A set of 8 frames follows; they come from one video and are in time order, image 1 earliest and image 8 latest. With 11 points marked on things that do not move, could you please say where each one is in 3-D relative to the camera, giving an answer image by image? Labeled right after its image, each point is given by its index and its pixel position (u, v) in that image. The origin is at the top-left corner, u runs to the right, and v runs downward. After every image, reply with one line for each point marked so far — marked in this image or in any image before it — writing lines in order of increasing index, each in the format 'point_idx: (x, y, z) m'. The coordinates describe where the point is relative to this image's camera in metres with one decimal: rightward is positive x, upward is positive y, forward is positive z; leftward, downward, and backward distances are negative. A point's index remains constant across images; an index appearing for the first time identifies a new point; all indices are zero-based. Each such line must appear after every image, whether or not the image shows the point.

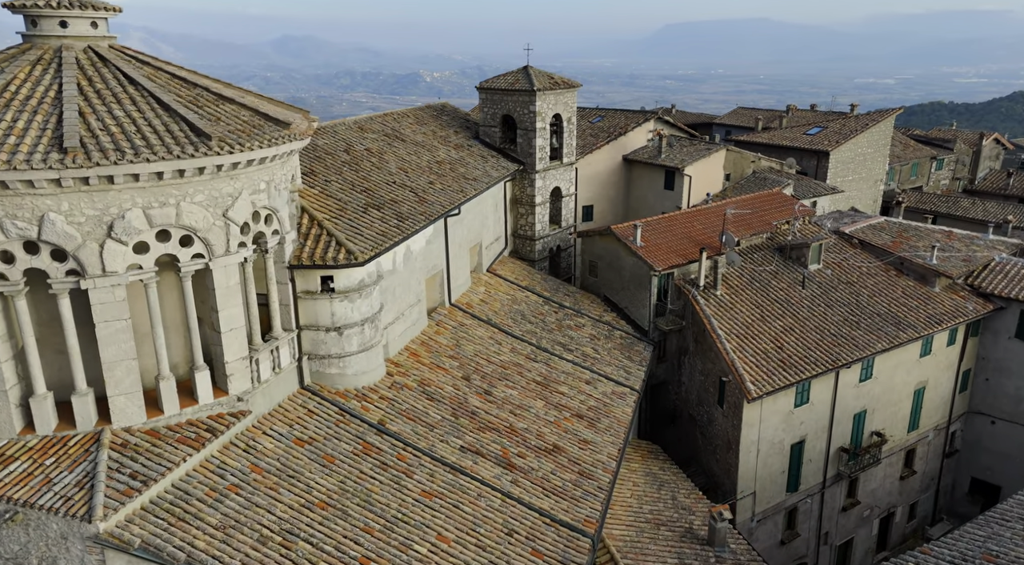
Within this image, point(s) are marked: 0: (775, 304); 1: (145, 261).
0: (+7.1, -0.6, +19.7) m
1: (-5.1, +0.3, +10.1) m
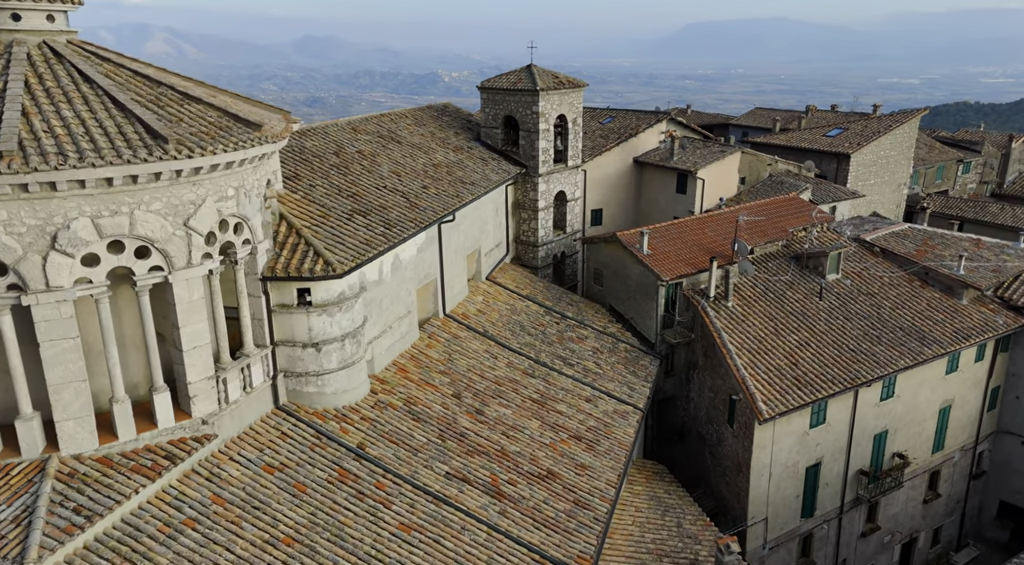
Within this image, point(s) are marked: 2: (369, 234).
0: (+7.1, -0.9, +18.6) m
1: (-5.3, +0.1, +9.3) m
2: (-2.7, +0.9, +13.6) m
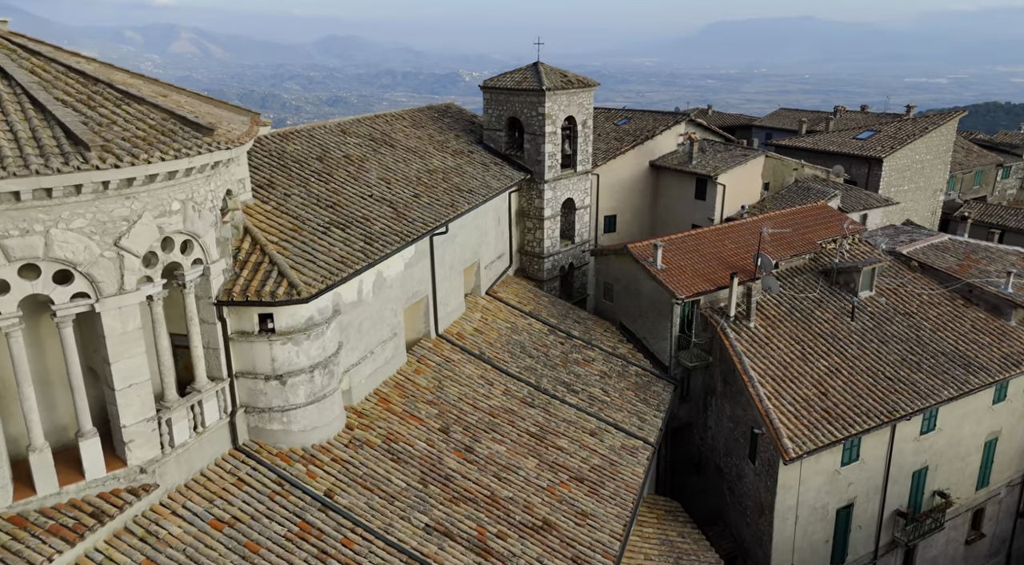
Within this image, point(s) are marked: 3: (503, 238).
0: (+7.1, -1.4, +16.9) m
1: (-5.6, -0.2, +7.9) m
2: (-2.8, +0.6, +12.2) m
3: (-0.2, +1.2, +19.2) m
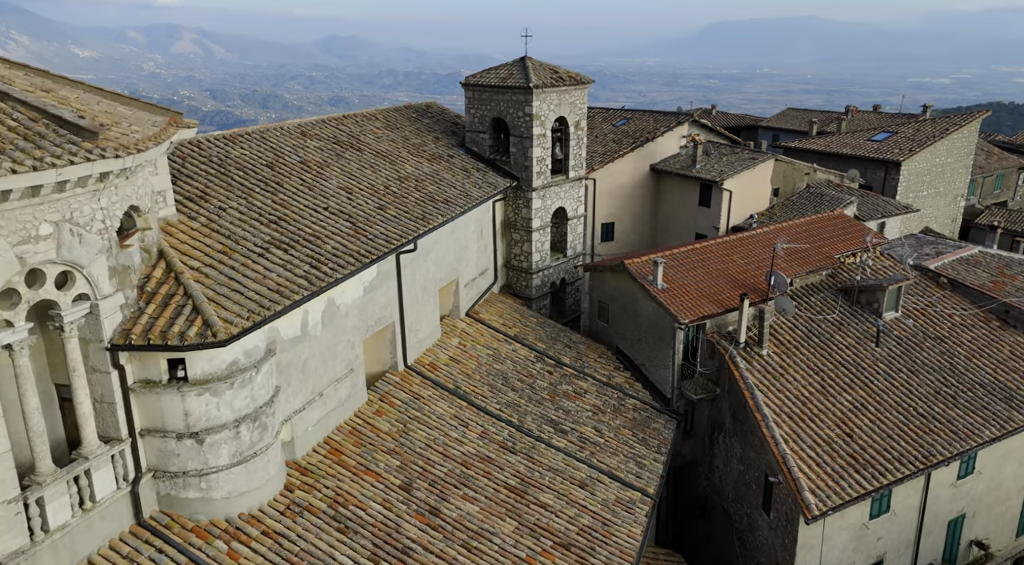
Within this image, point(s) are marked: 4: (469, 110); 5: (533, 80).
0: (+6.7, -1.8, +14.9) m
1: (-6.0, -0.7, +6.0) m
2: (-3.2, +0.1, +10.2) m
3: (-0.6, +0.7, +17.2) m
4: (-1.1, +4.3, +18.1) m
5: (+0.5, +4.7, +16.9) m
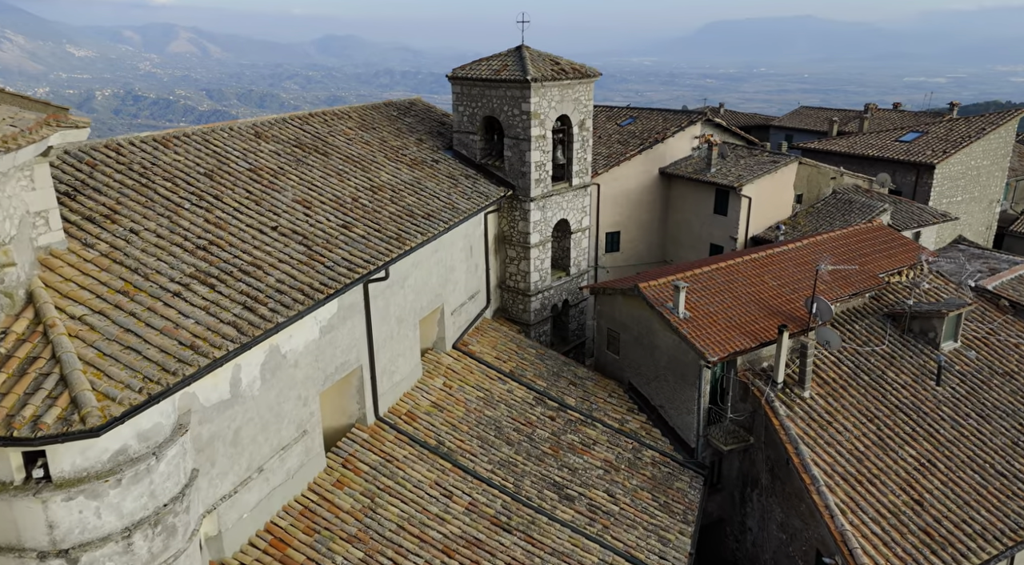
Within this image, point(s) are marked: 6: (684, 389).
0: (+6.7, -2.3, +12.5) m
1: (-6.0, -1.2, +3.5) m
2: (-3.2, -0.4, +7.8) m
3: (-0.7, +0.2, +14.8) m
4: (-1.2, +3.8, +15.7) m
5: (+0.4, +4.2, +14.5) m
6: (+3.1, -1.9, +13.1) m
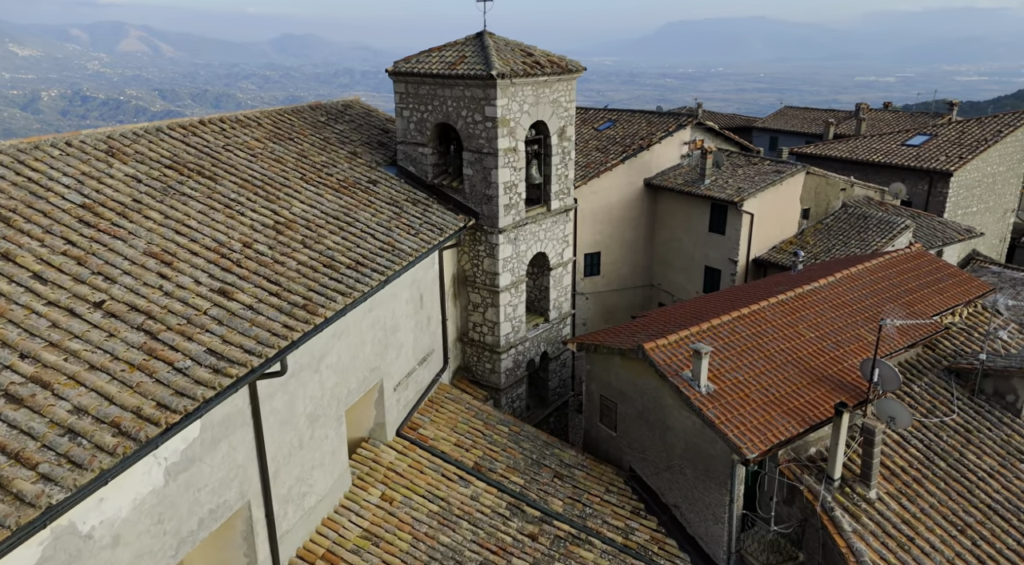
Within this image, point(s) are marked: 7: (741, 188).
0: (+6.2, -3.1, +9.3) m
1: (-6.0, -2.2, -0.3) m
2: (-3.5, -1.4, +4.1) m
3: (-1.3, -0.7, +11.3) m
4: (-1.8, +2.9, +12.1) m
5: (-0.2, +3.3, +11.0) m
6: (+2.7, -2.8, +9.7) m
7: (+6.0, +2.5, +19.1) m
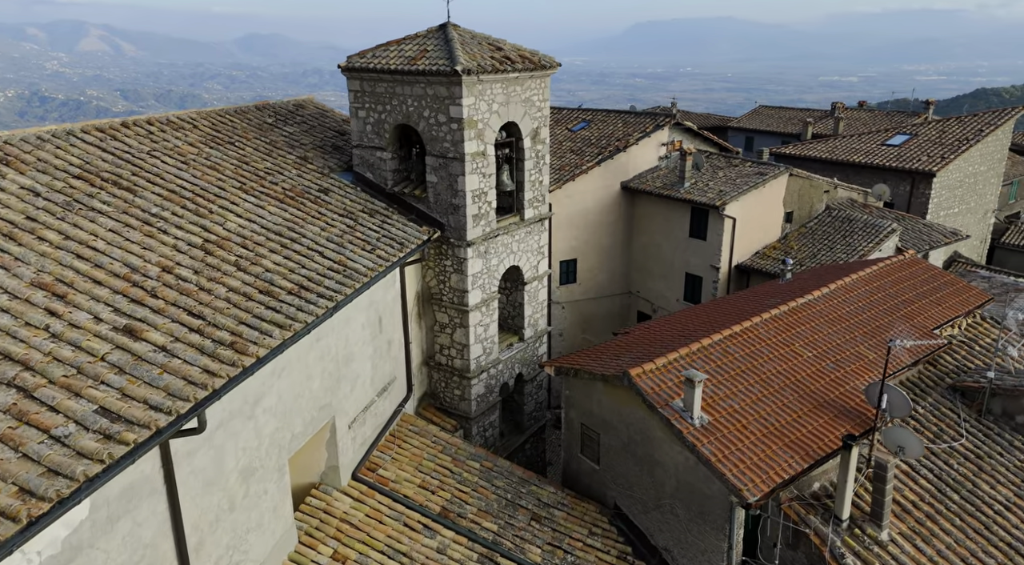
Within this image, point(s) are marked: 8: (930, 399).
0: (+5.9, -3.3, +8.4) m
1: (-6.0, -2.5, -1.6) m
2: (-3.6, -1.7, +2.9) m
3: (-1.7, -1.0, +10.1) m
4: (-2.3, +2.6, +10.9) m
5: (-0.7, +3.0, +9.9) m
6: (+2.3, -3.0, +8.7) m
7: (+5.3, +2.3, +18.2) m
8: (+6.2, -1.8, +10.7) m
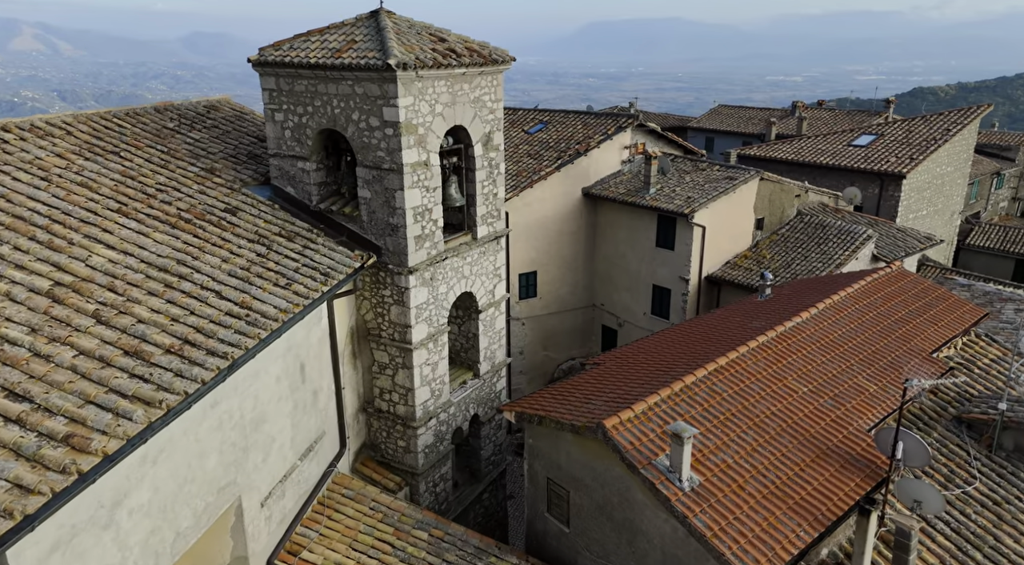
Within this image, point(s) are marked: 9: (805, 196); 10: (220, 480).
0: (+5.5, -3.6, +7.2) m
1: (-5.8, -3.0, -3.5) m
2: (-3.7, -2.1, +1.1) m
3: (-2.2, -1.4, +8.4) m
4: (-3.0, +2.1, +9.1) m
5: (-1.3, +2.6, +8.2) m
6: (+1.9, -3.4, +7.2) m
7: (+4.2, +2.0, +16.9) m
8: (+5.6, -2.0, +9.5) m
9: (+7.7, +2.3, +18.9) m
10: (-2.6, -1.8, +6.5) m
